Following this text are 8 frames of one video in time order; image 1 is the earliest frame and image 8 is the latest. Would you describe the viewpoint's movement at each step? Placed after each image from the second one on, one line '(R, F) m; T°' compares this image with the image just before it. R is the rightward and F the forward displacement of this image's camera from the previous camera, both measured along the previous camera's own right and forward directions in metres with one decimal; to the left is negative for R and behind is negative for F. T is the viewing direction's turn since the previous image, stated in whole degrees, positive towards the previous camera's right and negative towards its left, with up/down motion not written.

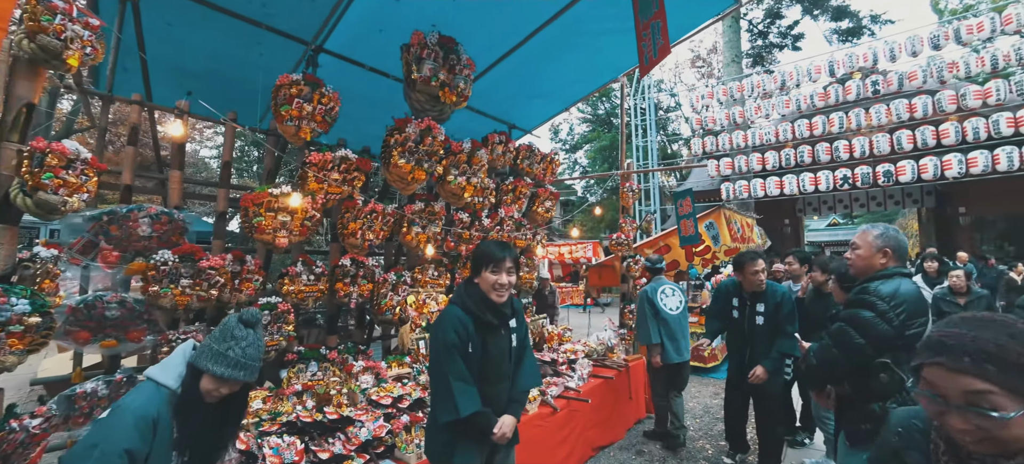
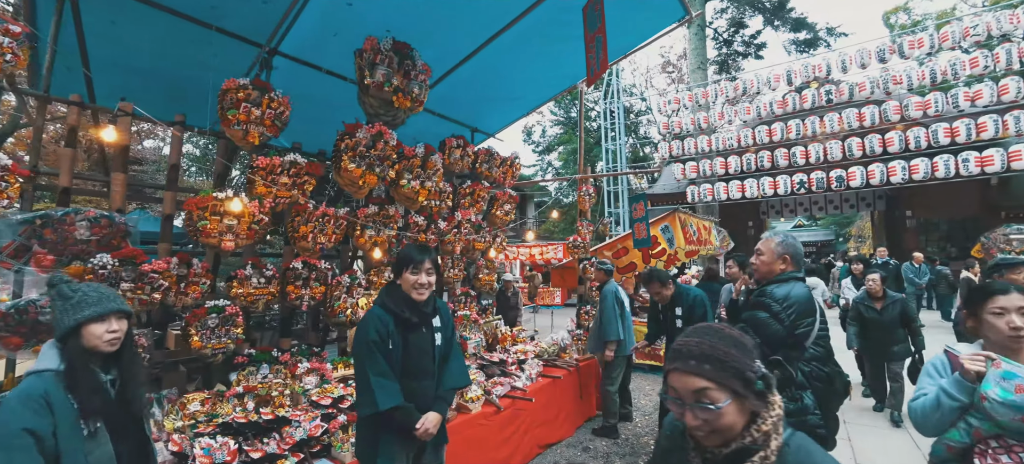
(+0.2, -0.1) m; +3°
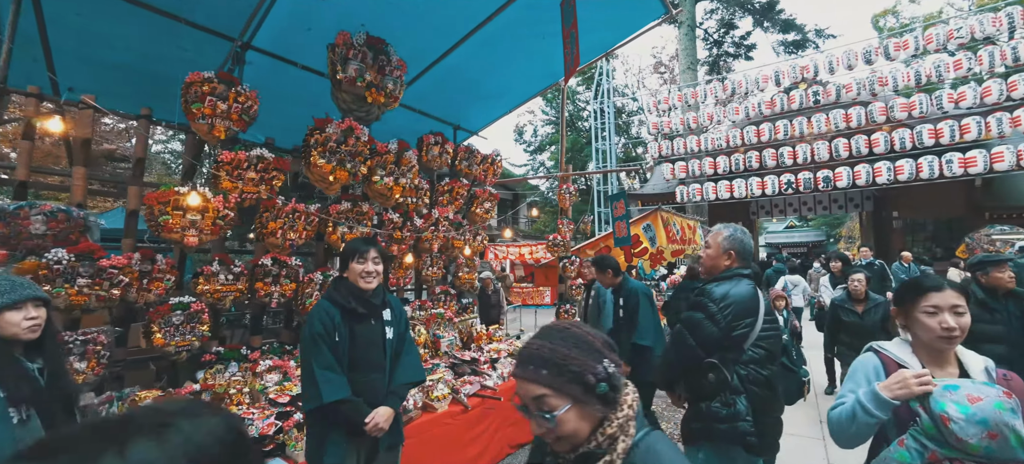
(+0.2, 0.0) m; +1°
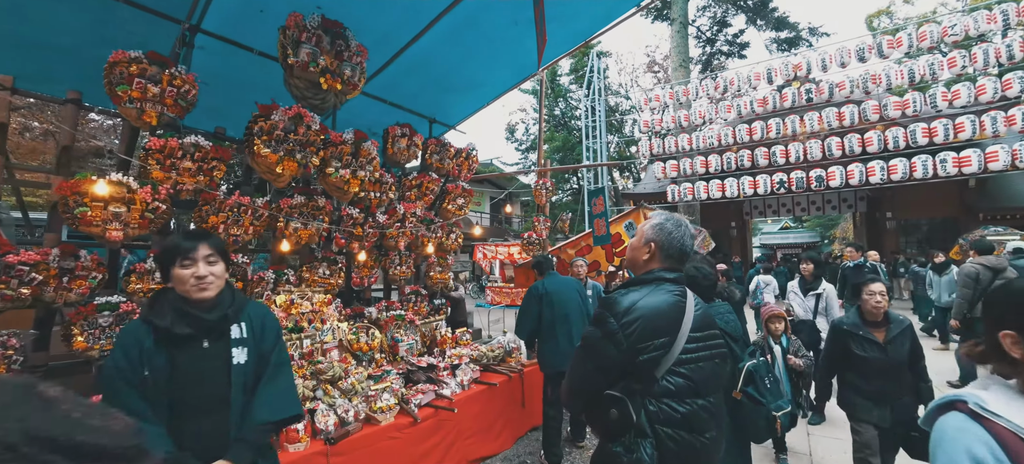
(+0.3, +0.2) m; 0°
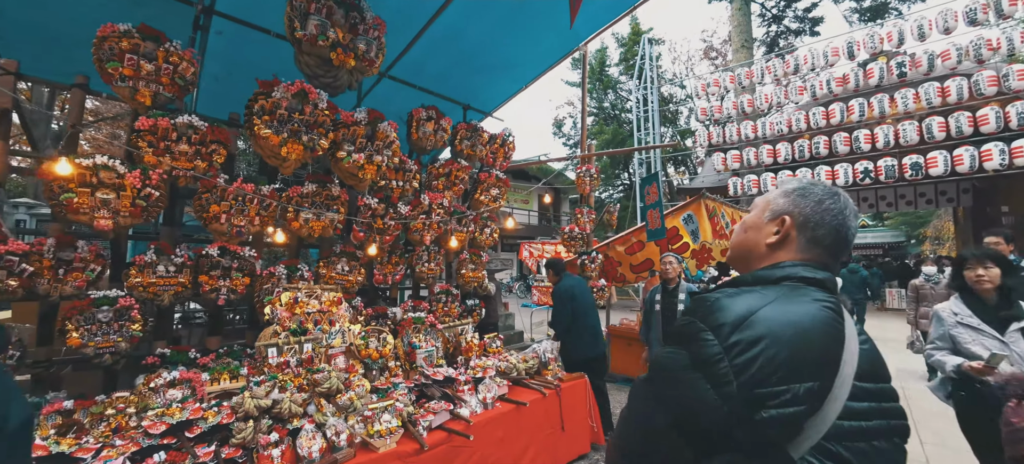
(+0.1, +0.5) m; -7°
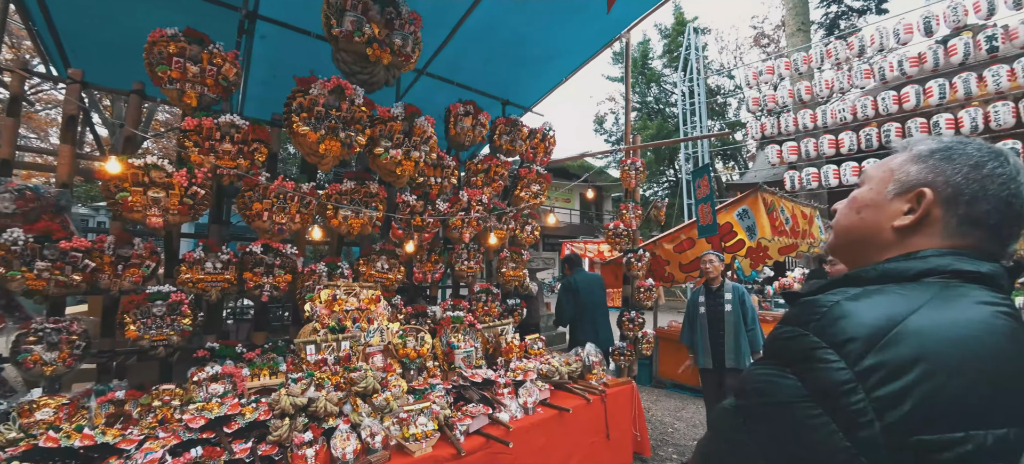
(0.0, +0.1) m; -6°
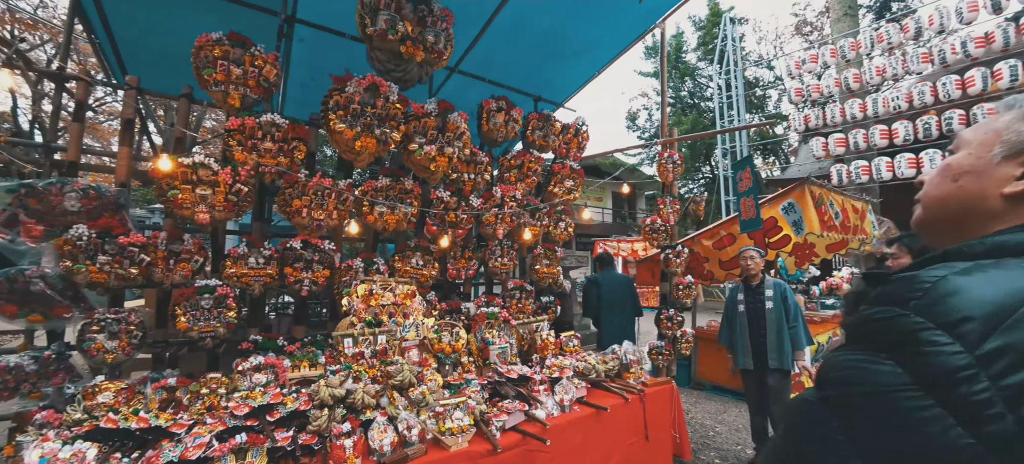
(0.0, 0.0) m; -4°
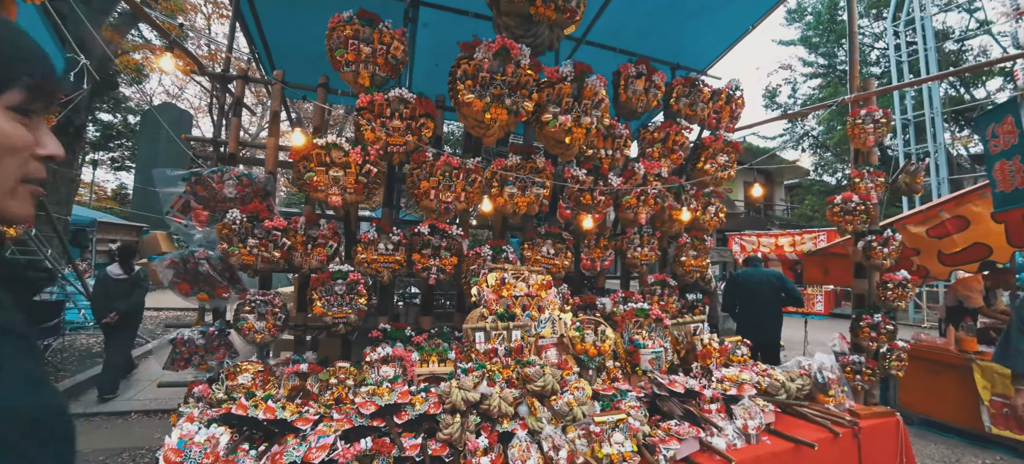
(-0.3, +0.4) m; -15°
